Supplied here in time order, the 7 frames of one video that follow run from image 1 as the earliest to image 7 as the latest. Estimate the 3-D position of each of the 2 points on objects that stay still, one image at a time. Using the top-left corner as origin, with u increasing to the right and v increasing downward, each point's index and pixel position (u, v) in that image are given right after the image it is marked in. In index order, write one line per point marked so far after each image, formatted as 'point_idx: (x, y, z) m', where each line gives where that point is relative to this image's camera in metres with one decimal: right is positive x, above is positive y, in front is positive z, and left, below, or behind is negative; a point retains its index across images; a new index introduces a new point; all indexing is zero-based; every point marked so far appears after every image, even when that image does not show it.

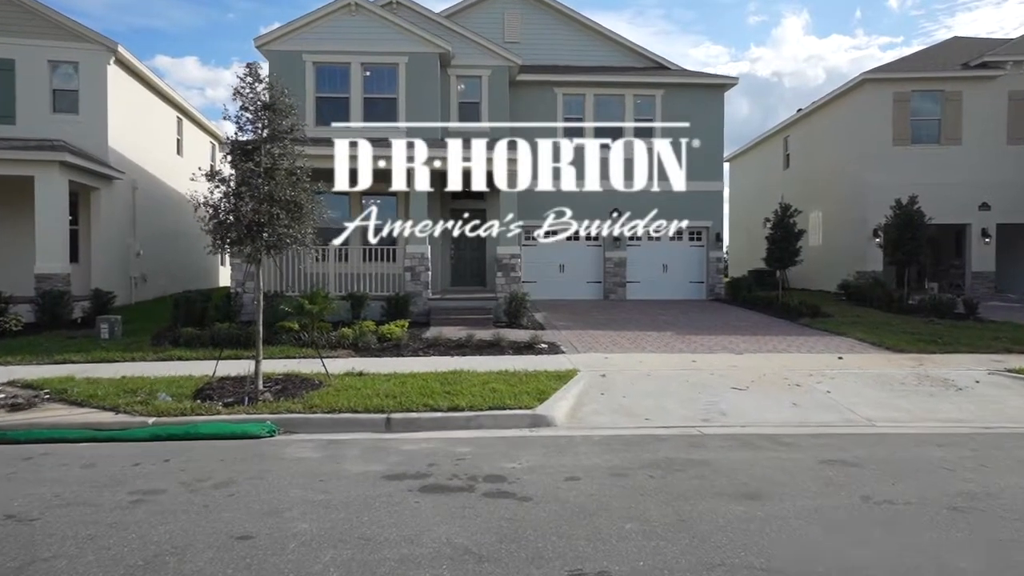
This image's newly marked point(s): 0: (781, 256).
0: (+6.8, +0.8, +16.9) m
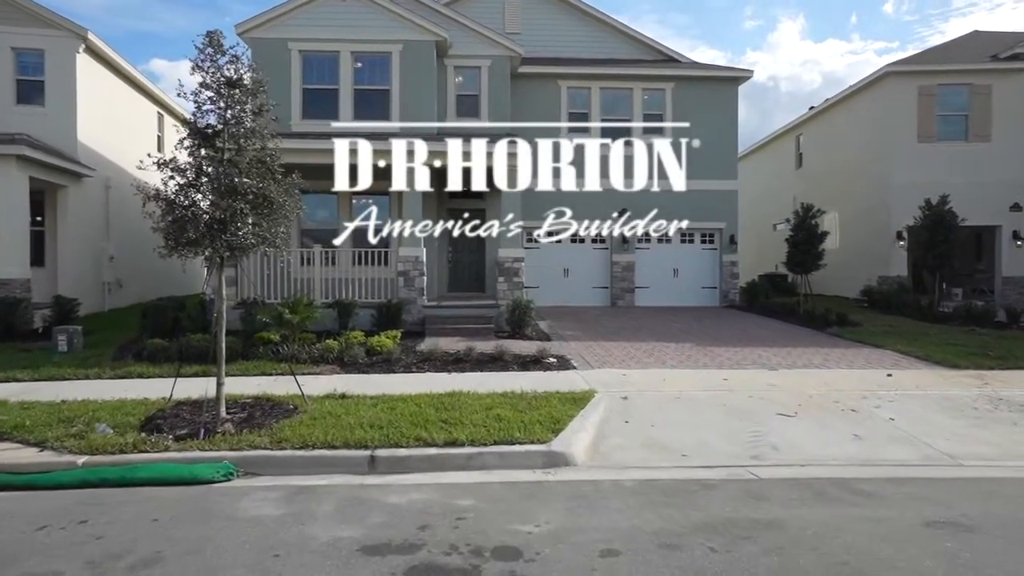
0: (+6.8, +0.7, +15.7) m
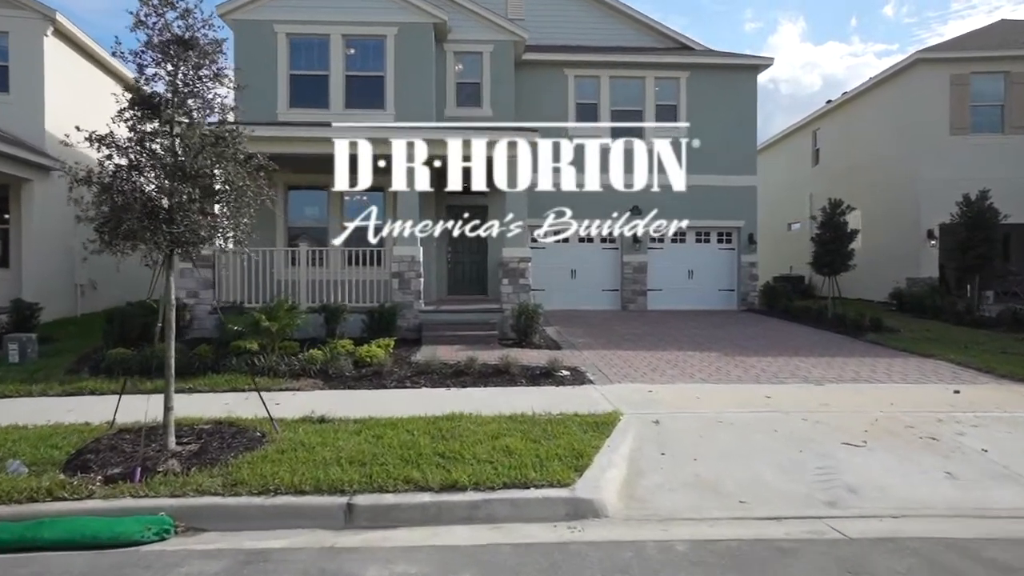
0: (+6.9, +0.6, +14.5) m
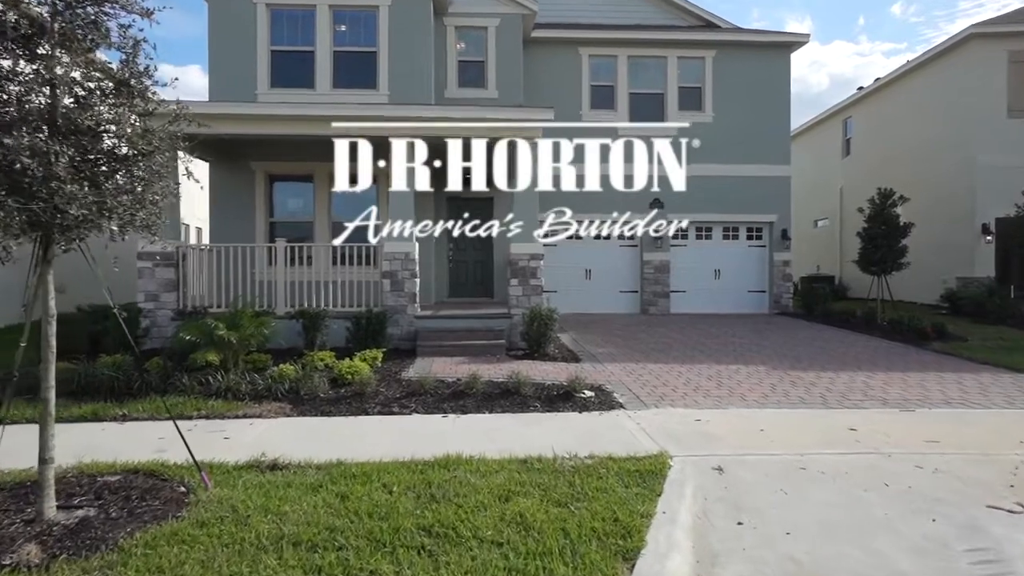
0: (+7.1, +0.6, +12.9) m
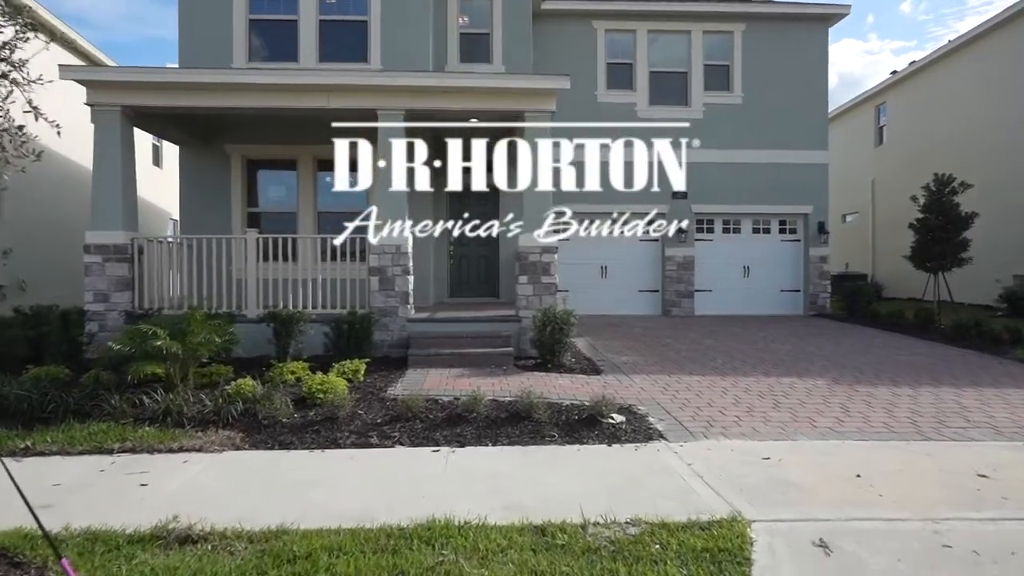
0: (+7.2, +0.6, +11.3) m
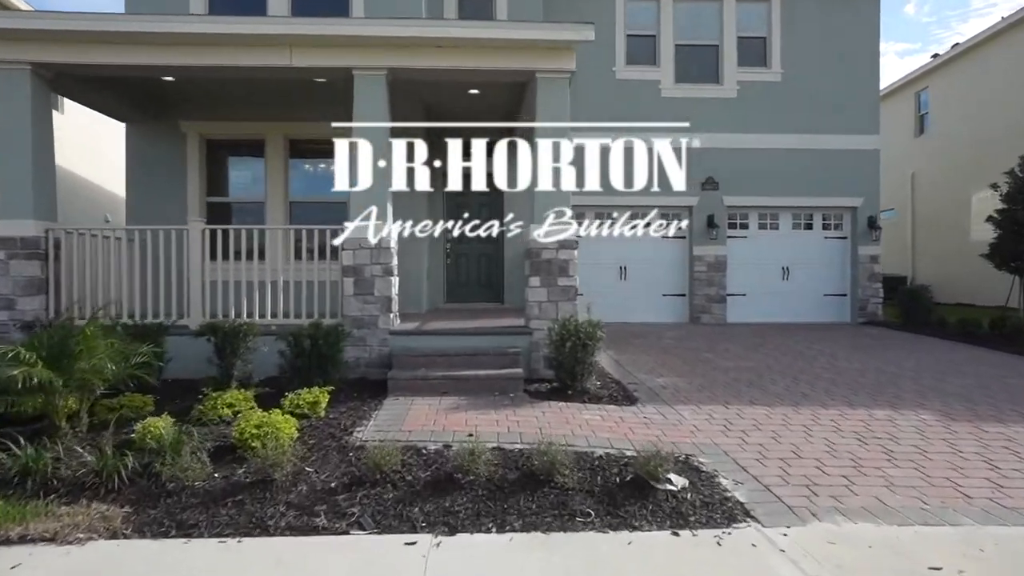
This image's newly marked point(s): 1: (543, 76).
0: (+7.3, +0.6, +9.5) m
1: (+0.4, +2.4, +7.5) m
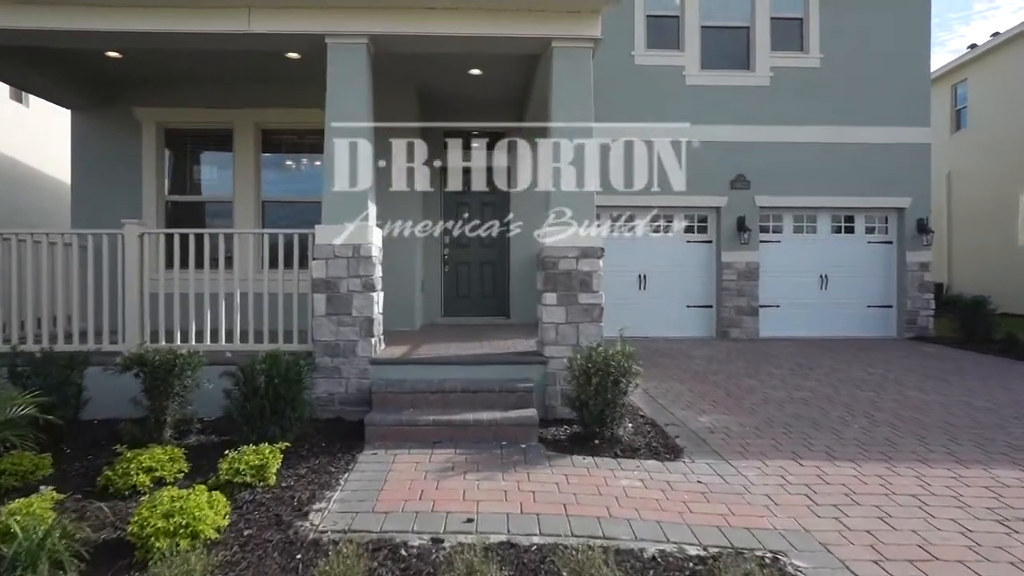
0: (+7.4, +0.4, +8.1) m
1: (+0.4, +2.2, +6.1) m
